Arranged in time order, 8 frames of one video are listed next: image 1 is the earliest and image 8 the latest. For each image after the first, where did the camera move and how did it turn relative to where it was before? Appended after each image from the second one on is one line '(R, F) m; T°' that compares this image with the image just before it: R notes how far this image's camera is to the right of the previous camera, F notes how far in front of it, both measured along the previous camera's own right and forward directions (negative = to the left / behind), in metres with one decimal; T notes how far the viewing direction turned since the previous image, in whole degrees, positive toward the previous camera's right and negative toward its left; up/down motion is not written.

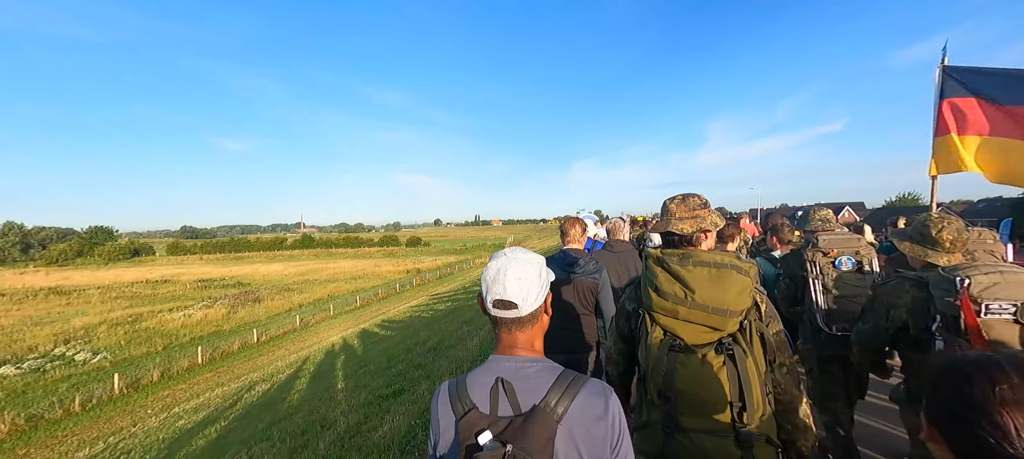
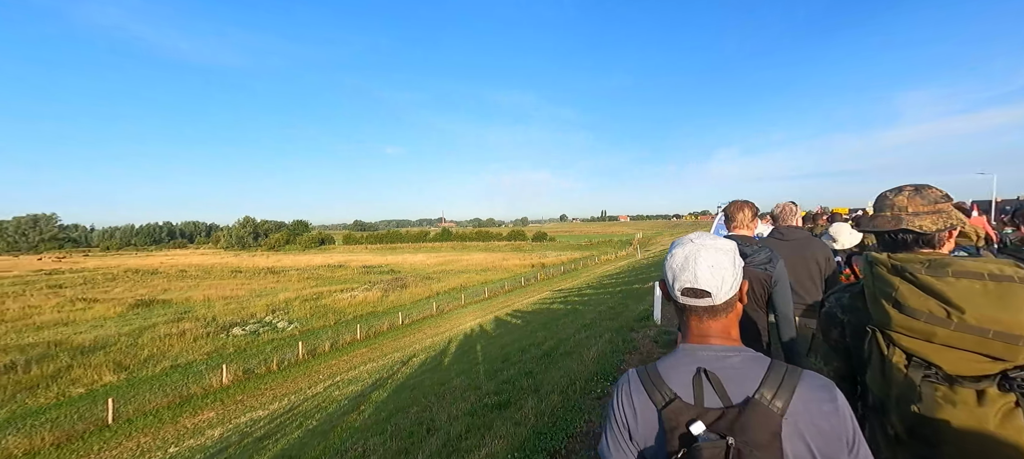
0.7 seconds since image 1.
(-0.3, 0.0) m; -16°
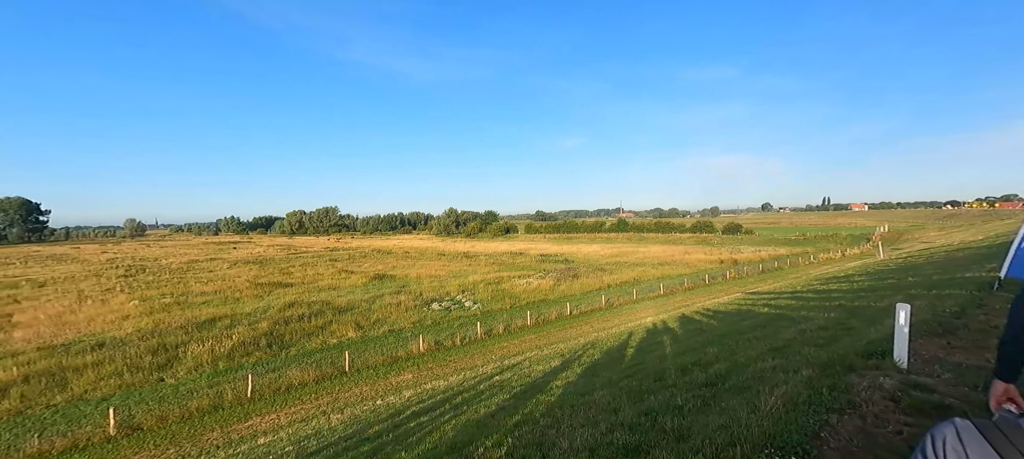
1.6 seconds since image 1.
(+0.3, +0.8) m; -23°
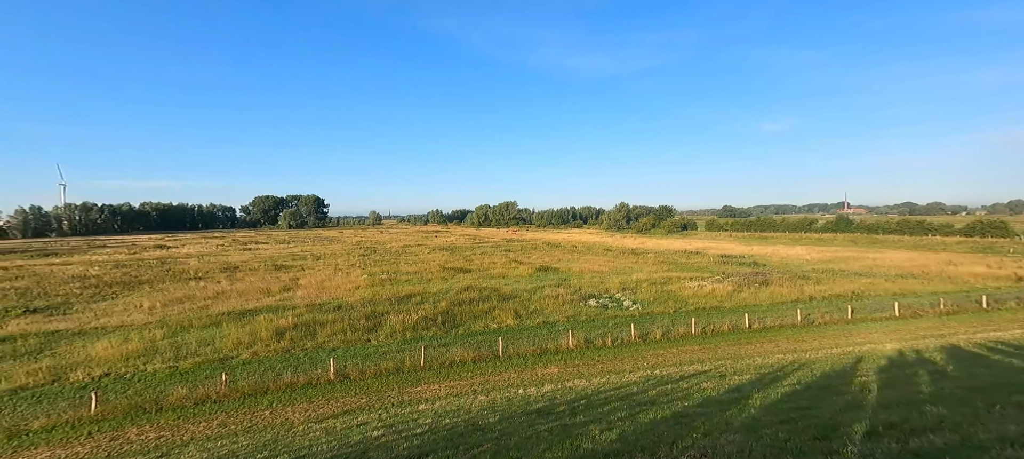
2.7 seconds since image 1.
(+0.6, +0.7) m; -22°
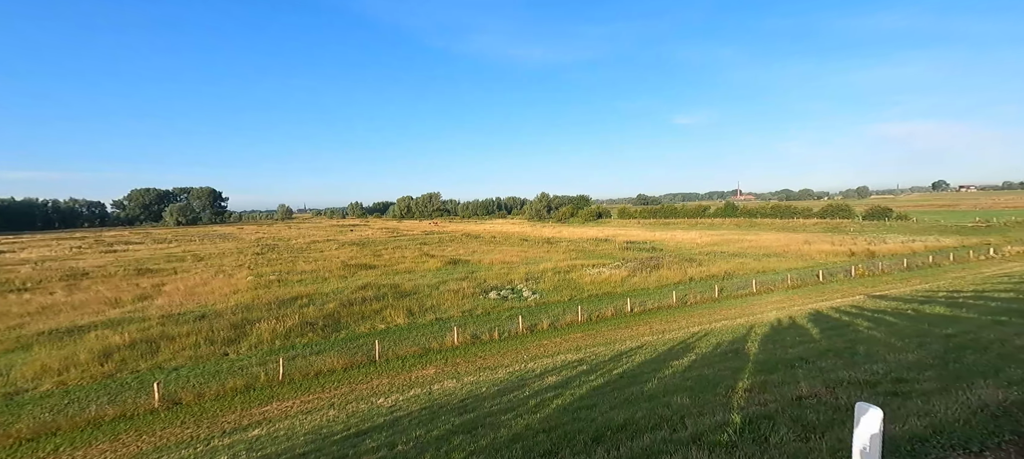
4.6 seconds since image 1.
(+1.7, +0.5) m; +10°
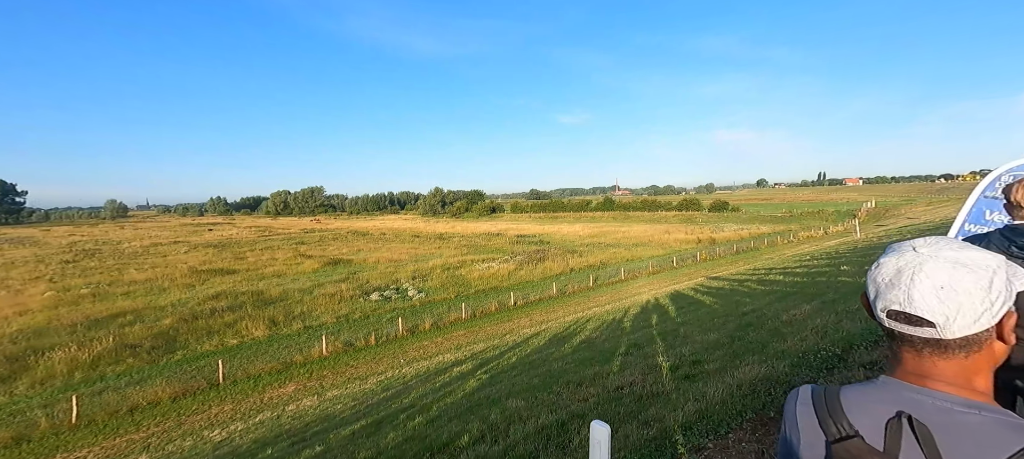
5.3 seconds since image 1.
(+0.7, +0.4) m; +13°
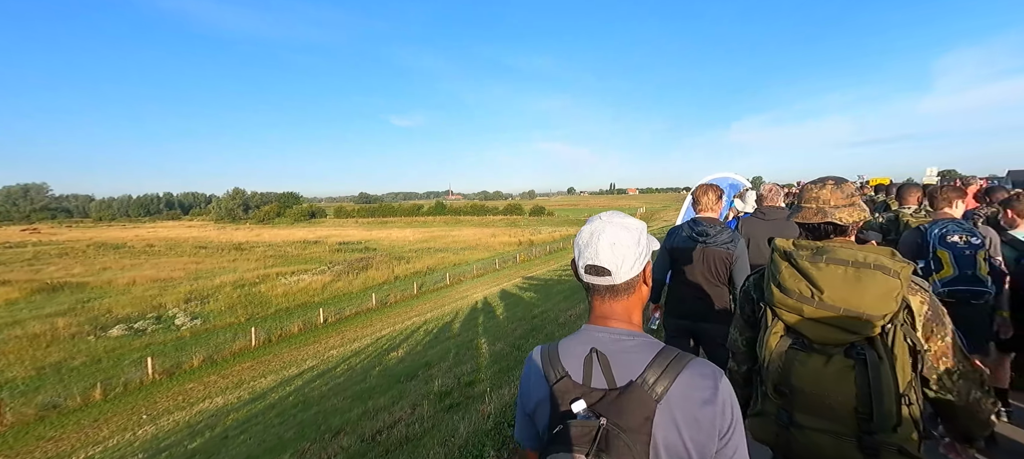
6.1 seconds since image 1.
(+0.8, +1.2) m; +21°
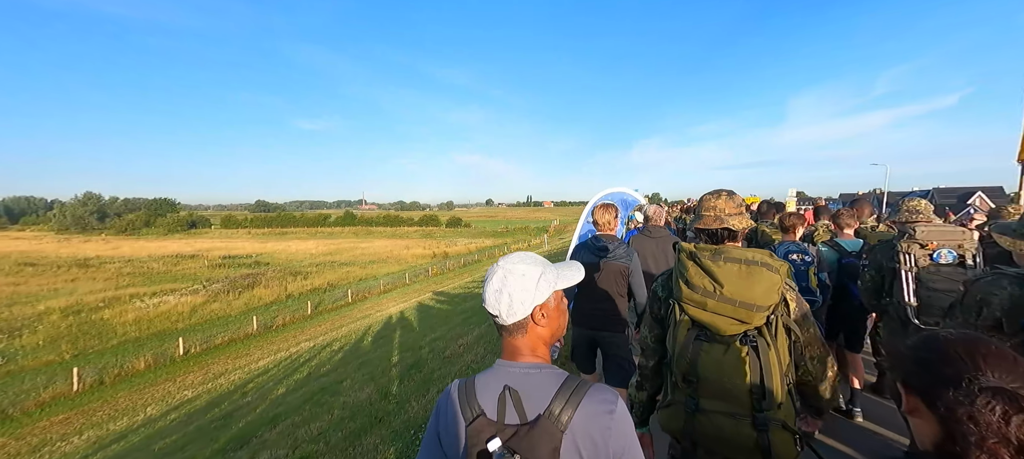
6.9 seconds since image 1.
(+0.6, +1.0) m; +11°
